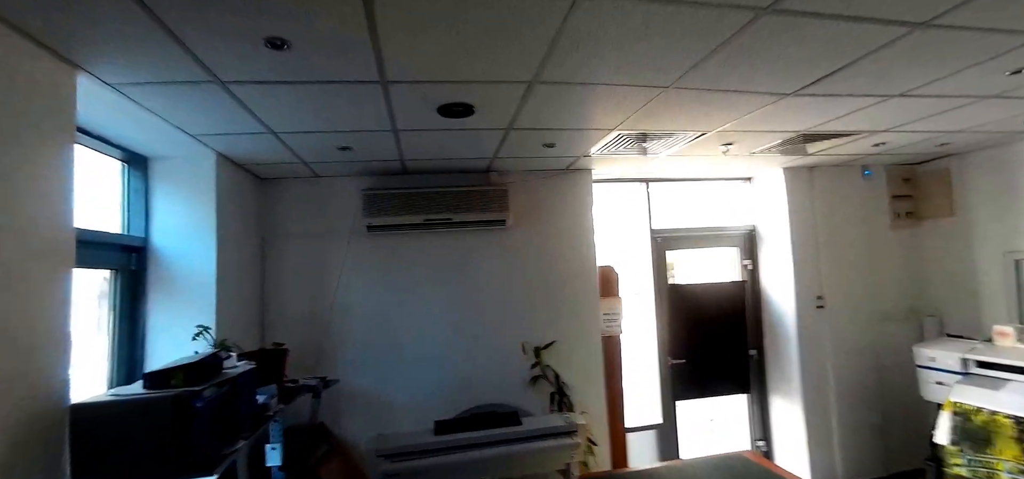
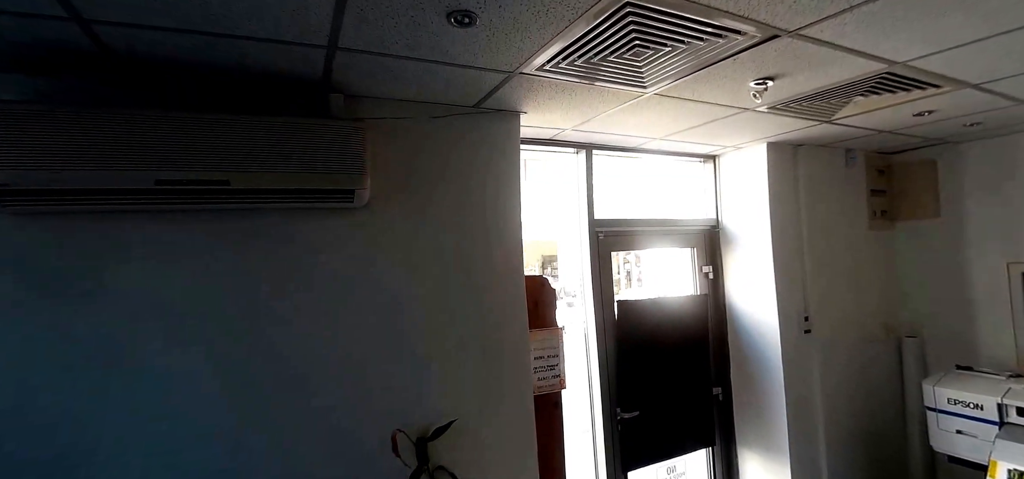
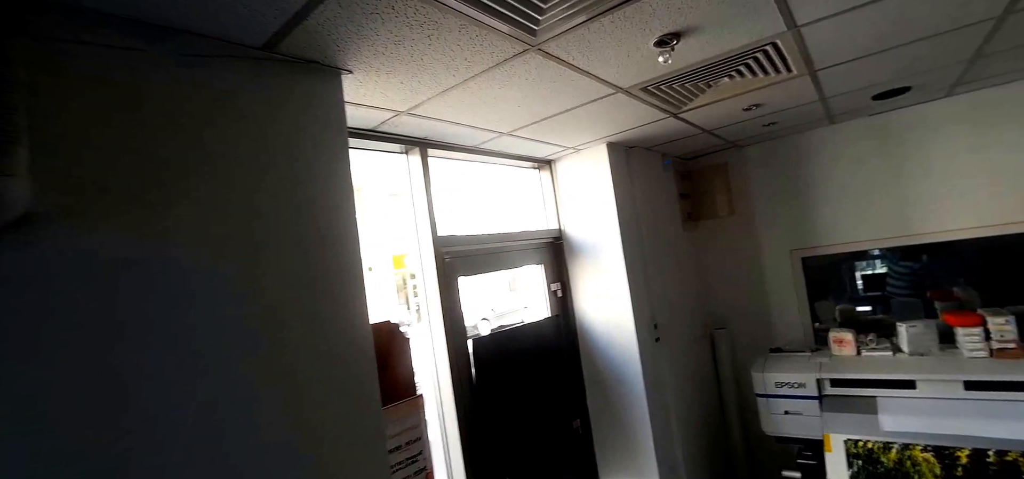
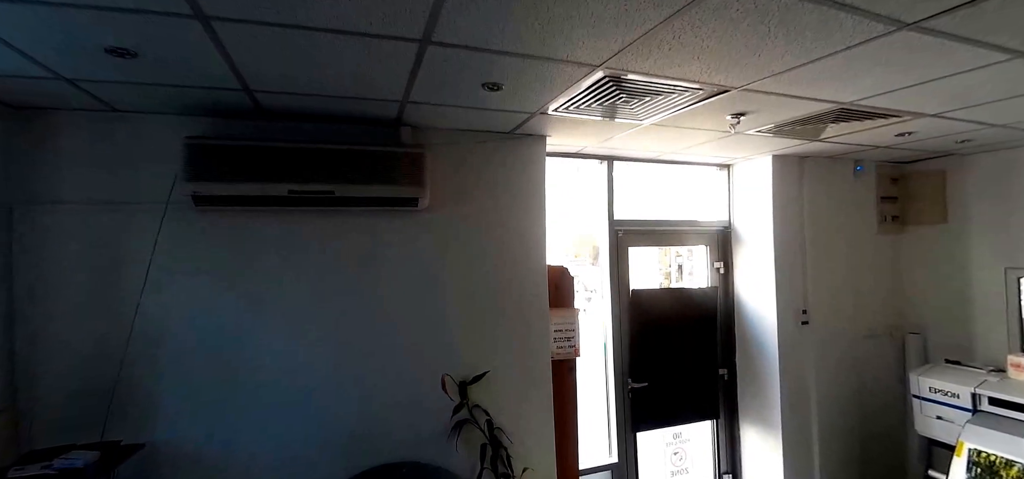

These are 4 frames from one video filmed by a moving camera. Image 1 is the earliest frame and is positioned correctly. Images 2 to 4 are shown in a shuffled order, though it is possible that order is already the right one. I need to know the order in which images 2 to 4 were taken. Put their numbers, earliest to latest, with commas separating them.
4, 2, 3
